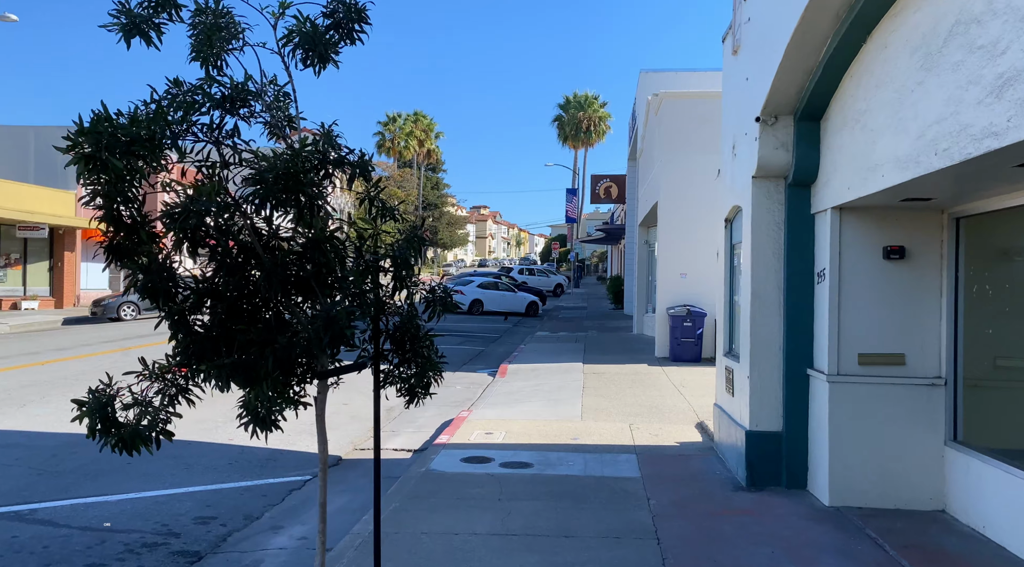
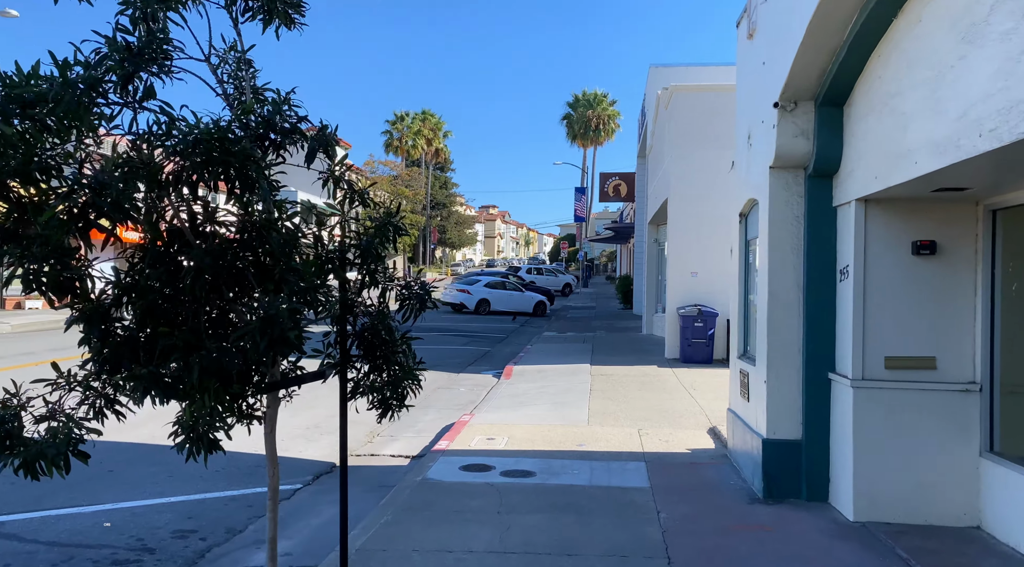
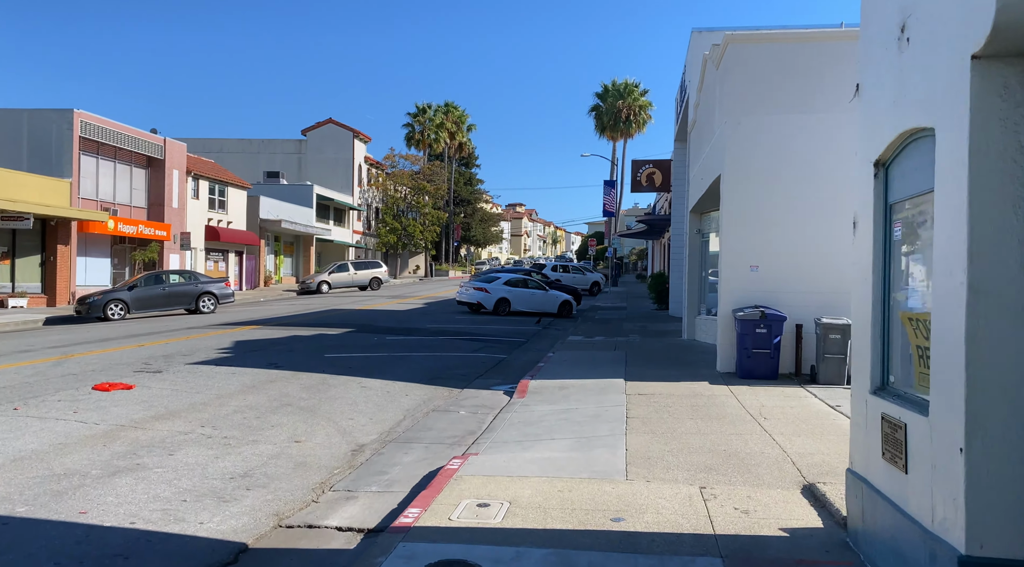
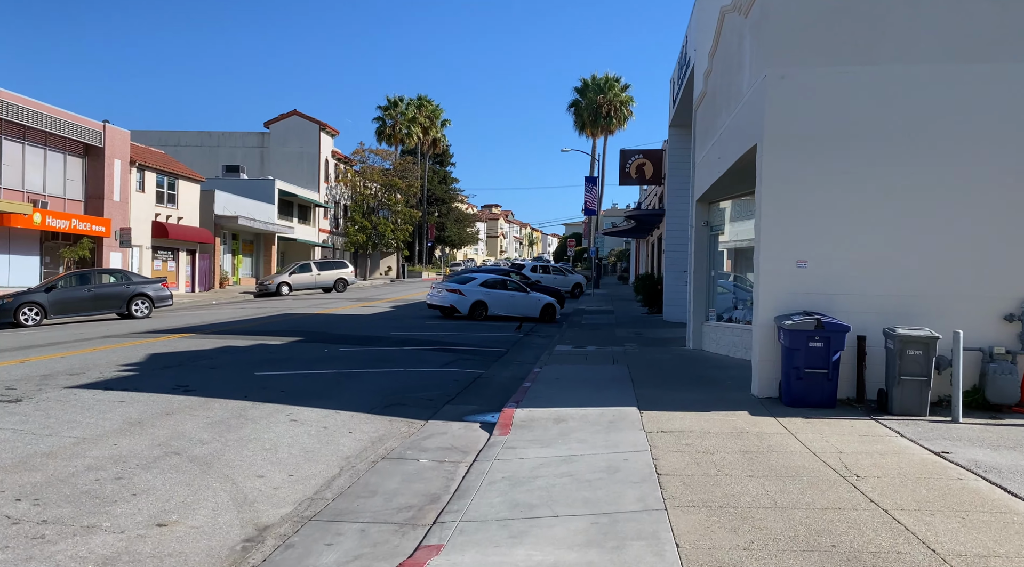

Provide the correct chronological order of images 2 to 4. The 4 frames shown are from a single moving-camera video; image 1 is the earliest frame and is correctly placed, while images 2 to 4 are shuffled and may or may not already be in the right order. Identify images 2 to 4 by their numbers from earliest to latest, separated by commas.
2, 3, 4
